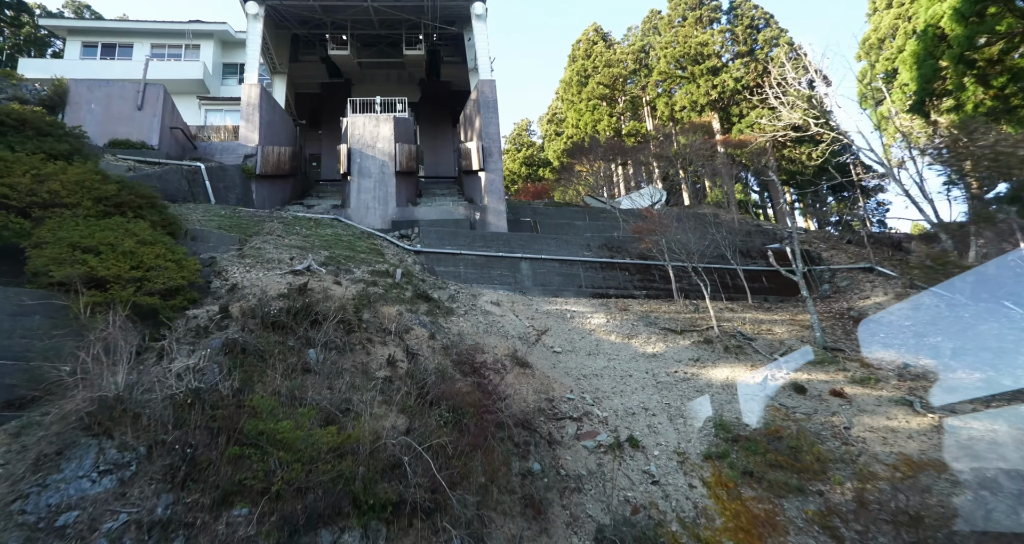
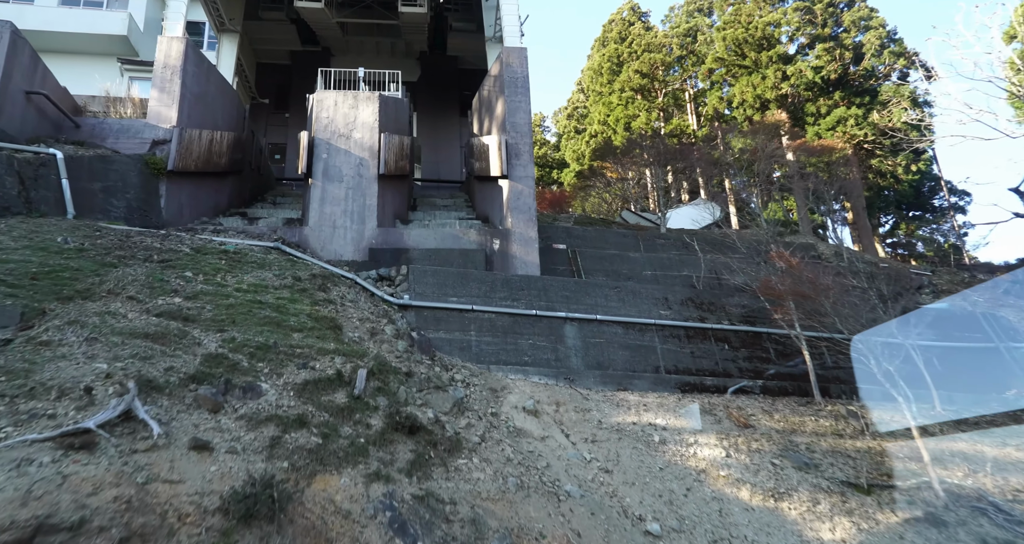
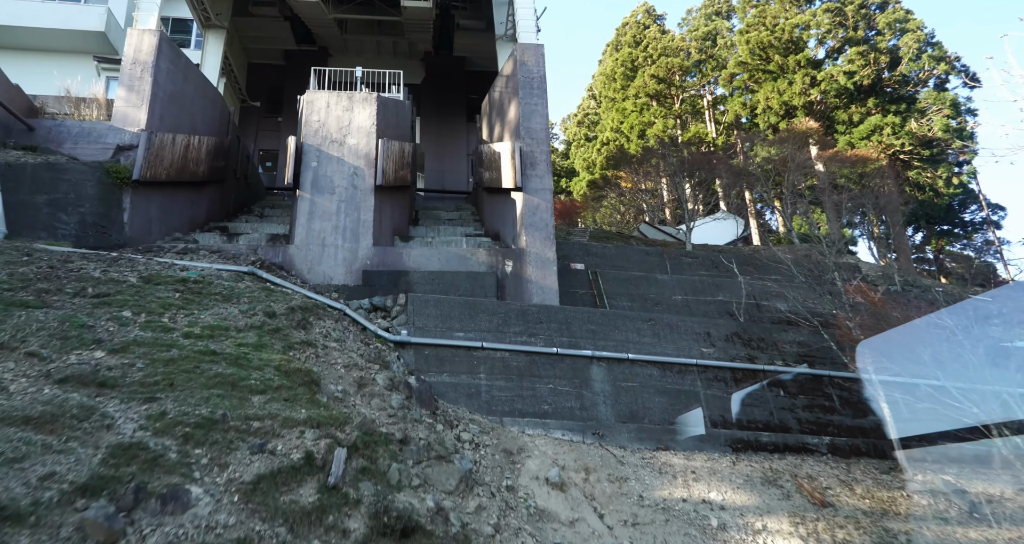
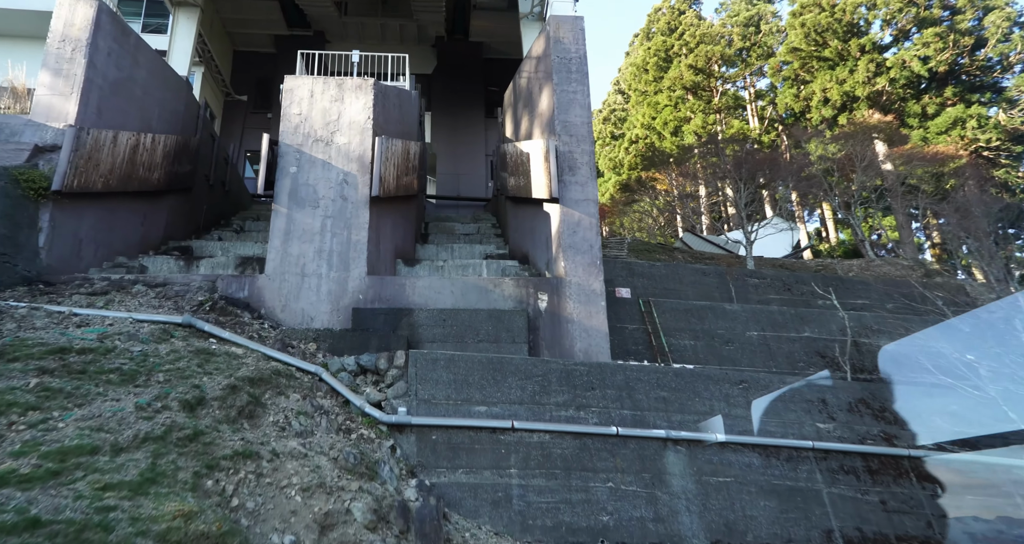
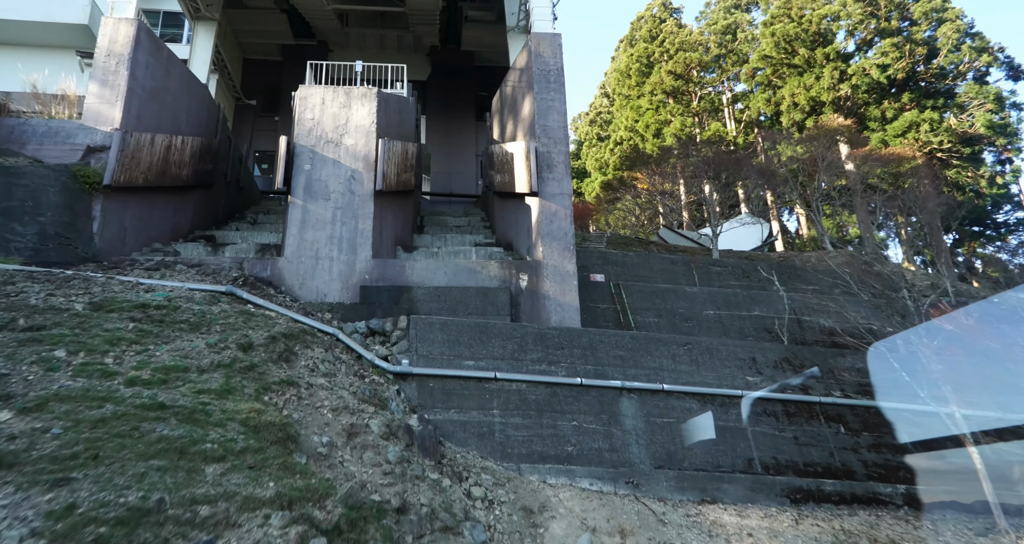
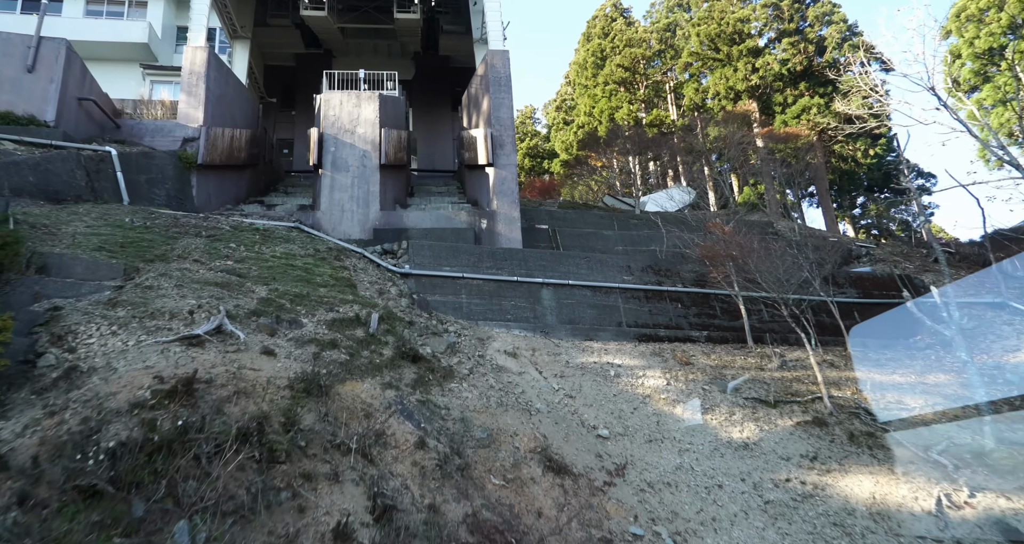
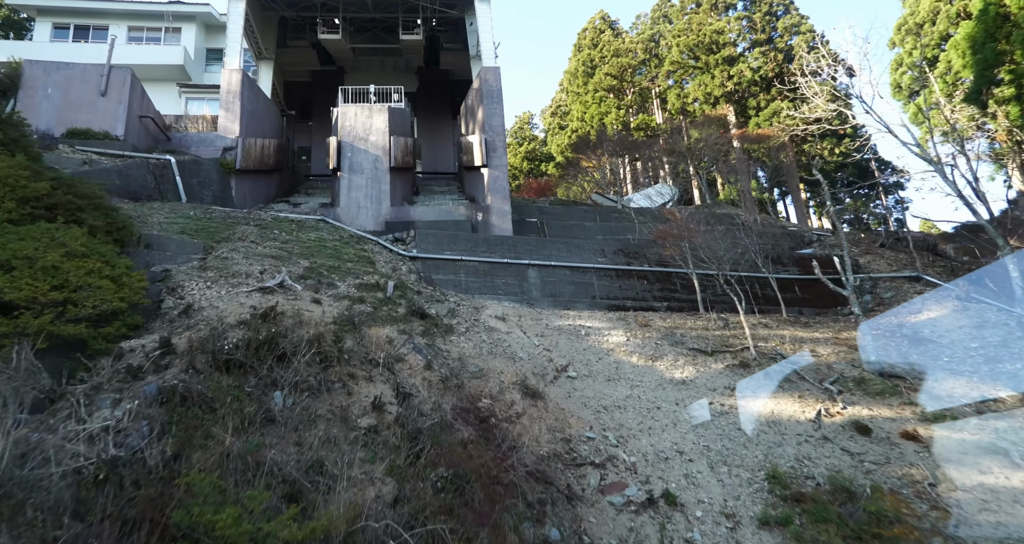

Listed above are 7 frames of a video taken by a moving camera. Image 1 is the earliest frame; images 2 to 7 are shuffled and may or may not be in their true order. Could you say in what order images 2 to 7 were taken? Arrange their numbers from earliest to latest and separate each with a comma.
7, 6, 2, 3, 5, 4
